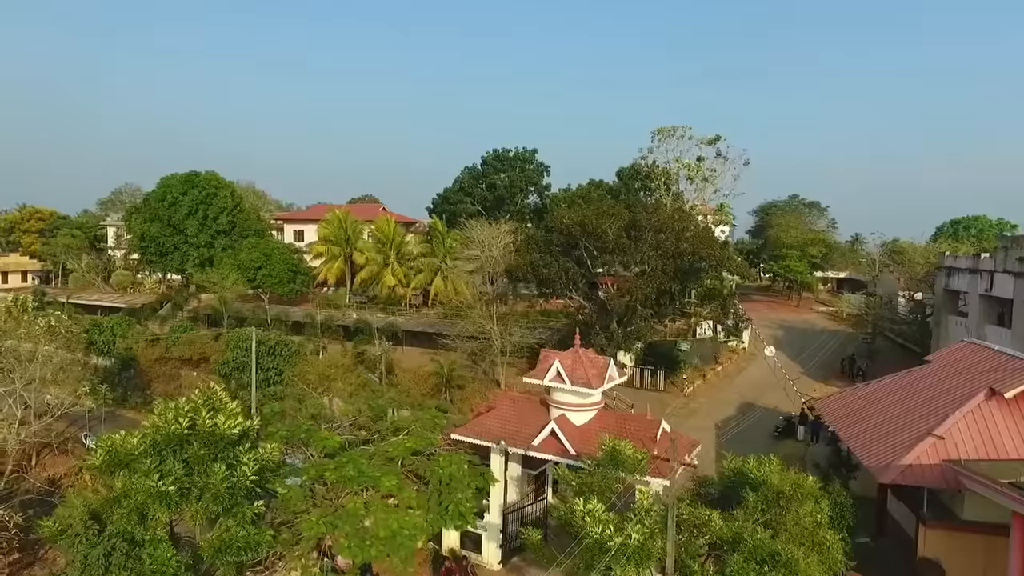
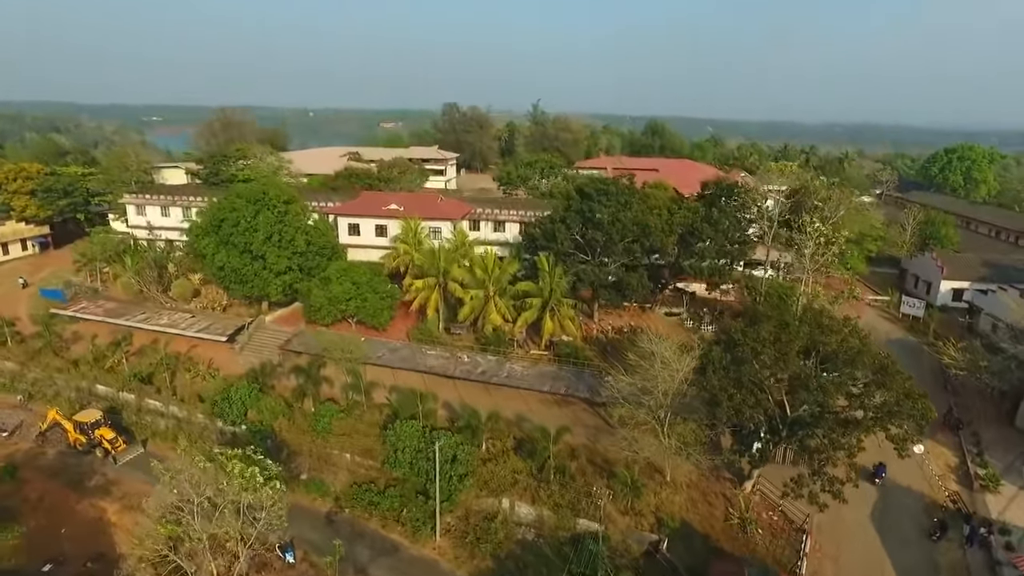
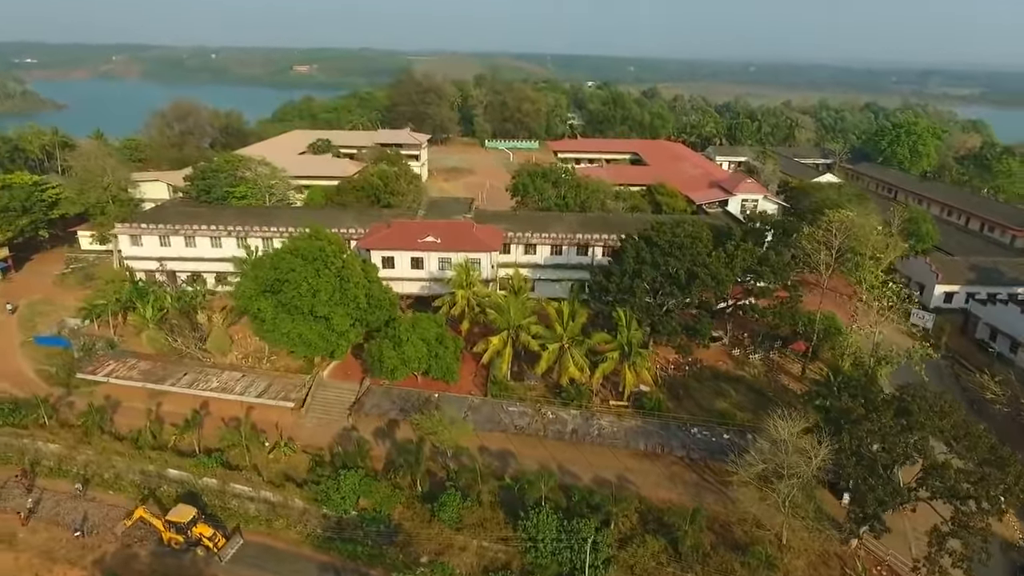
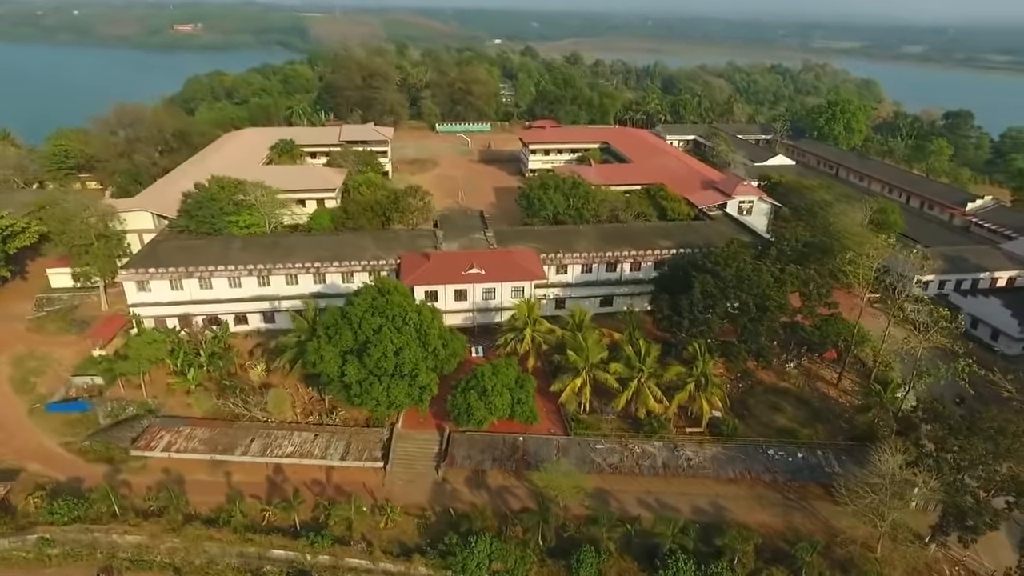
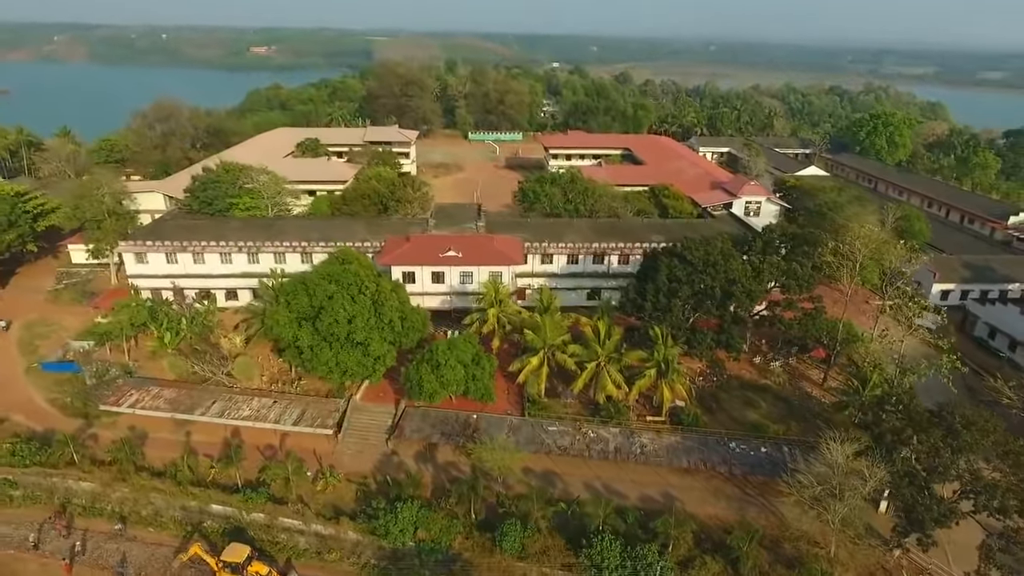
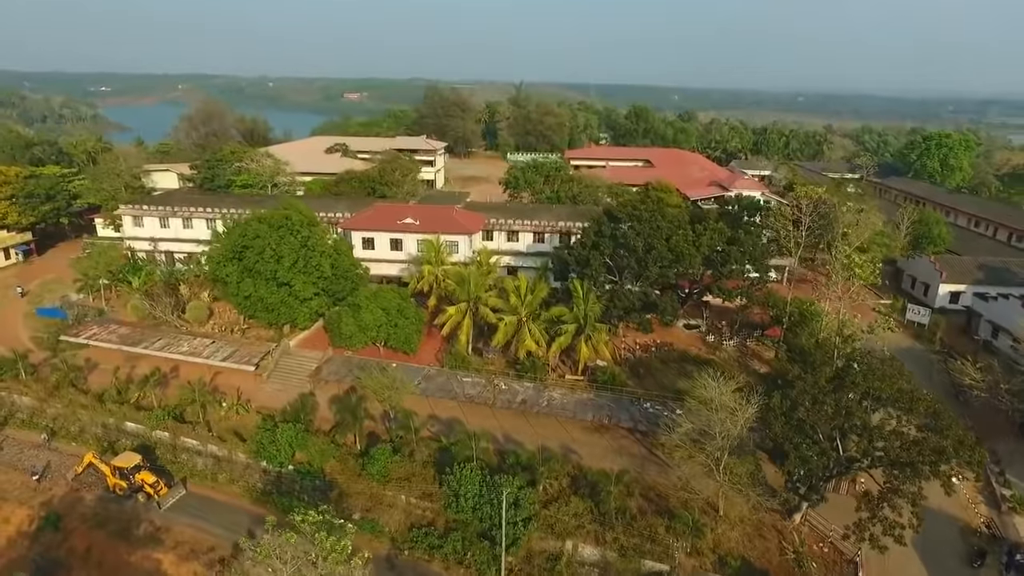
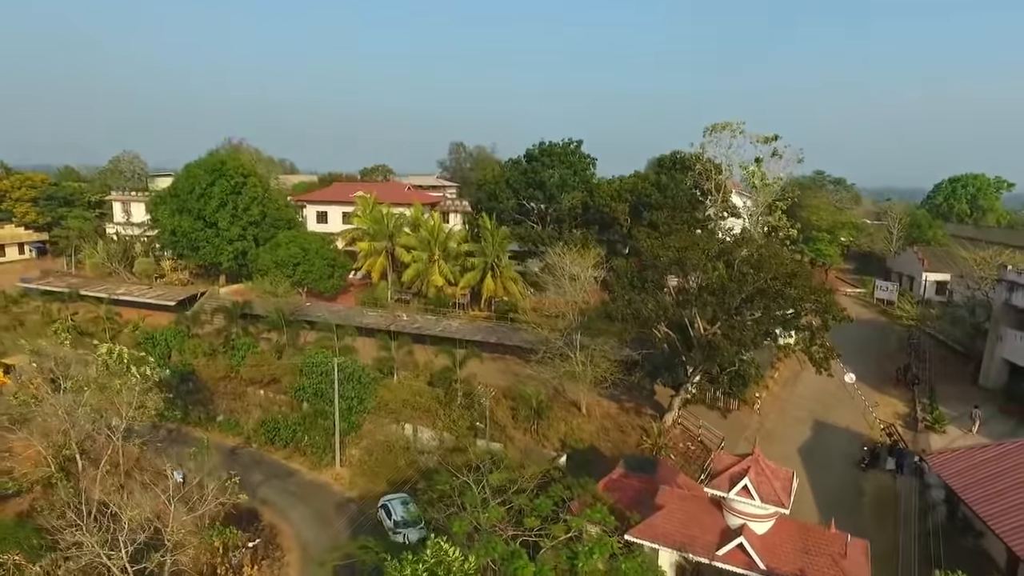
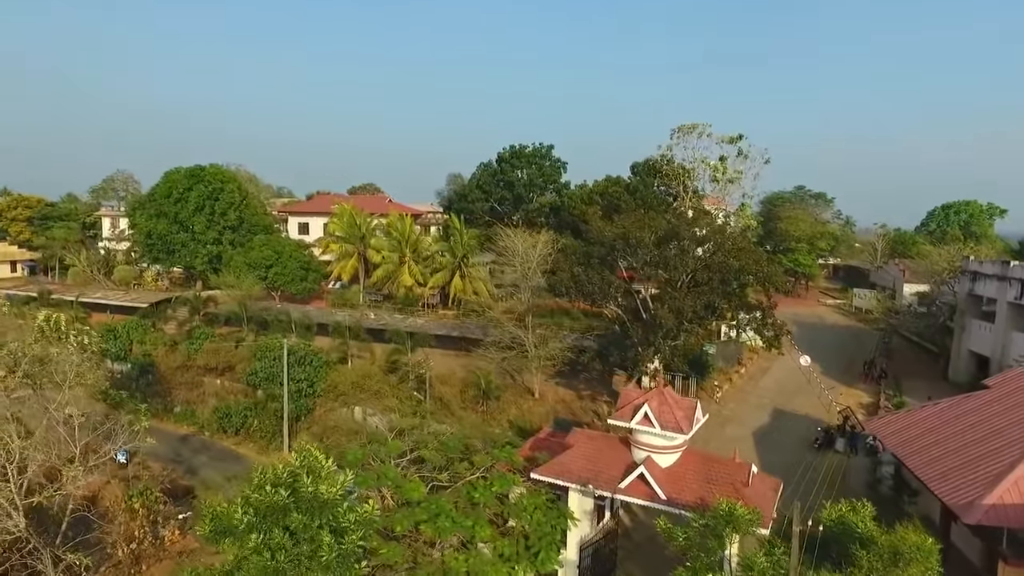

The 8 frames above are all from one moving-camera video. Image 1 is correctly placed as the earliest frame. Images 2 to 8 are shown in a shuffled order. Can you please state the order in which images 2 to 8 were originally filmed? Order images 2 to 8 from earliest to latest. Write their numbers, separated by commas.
8, 7, 2, 6, 3, 5, 4
